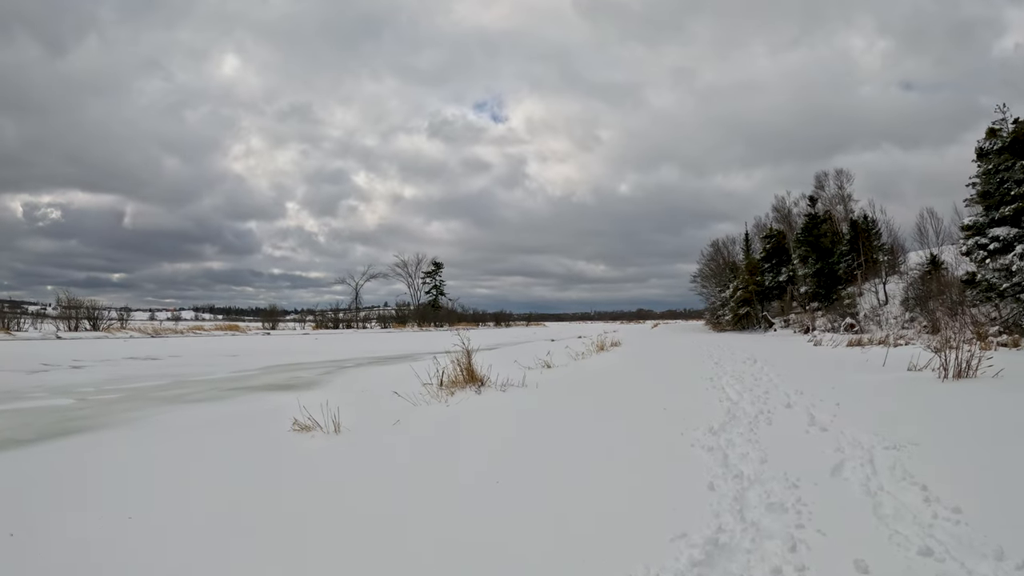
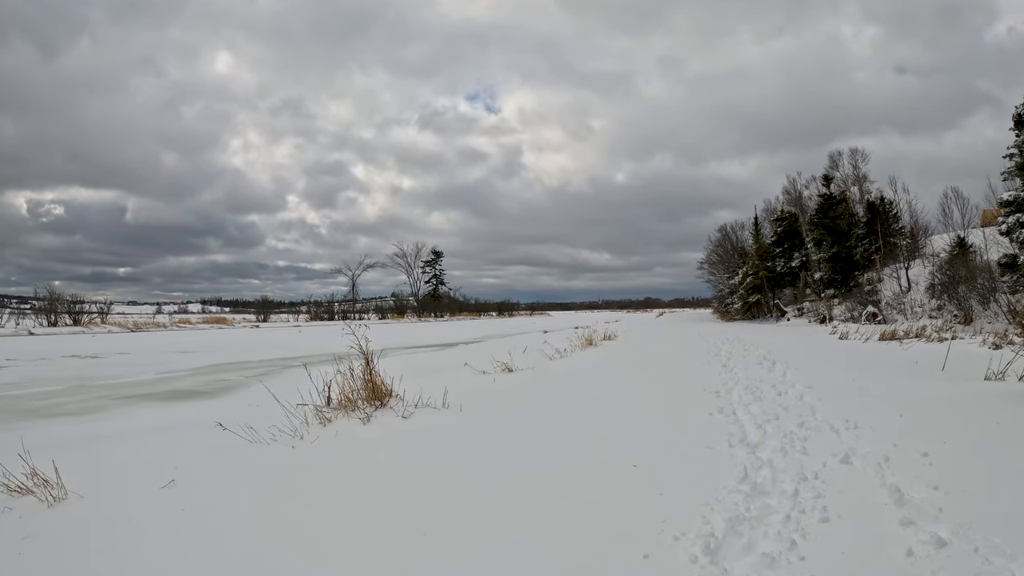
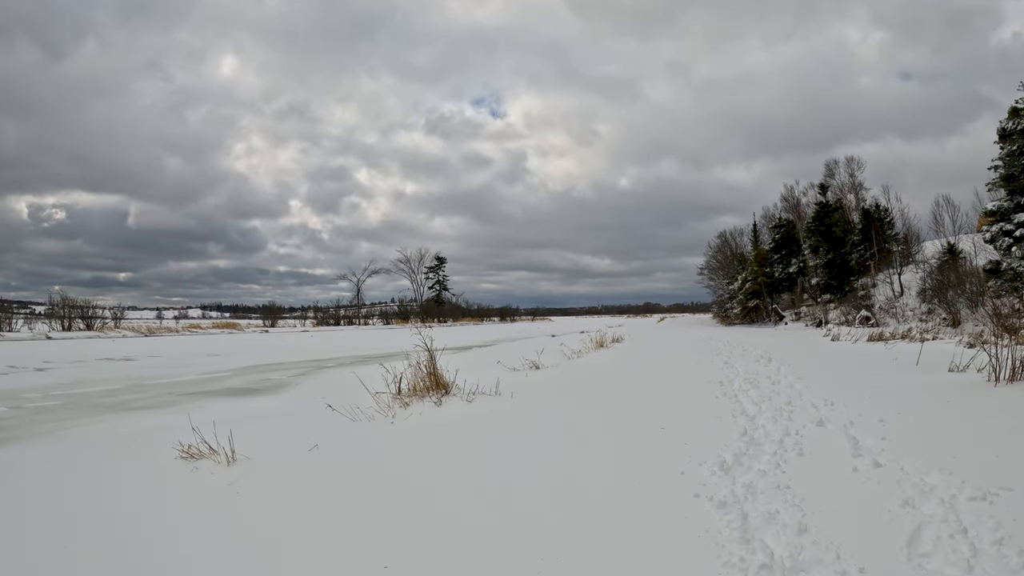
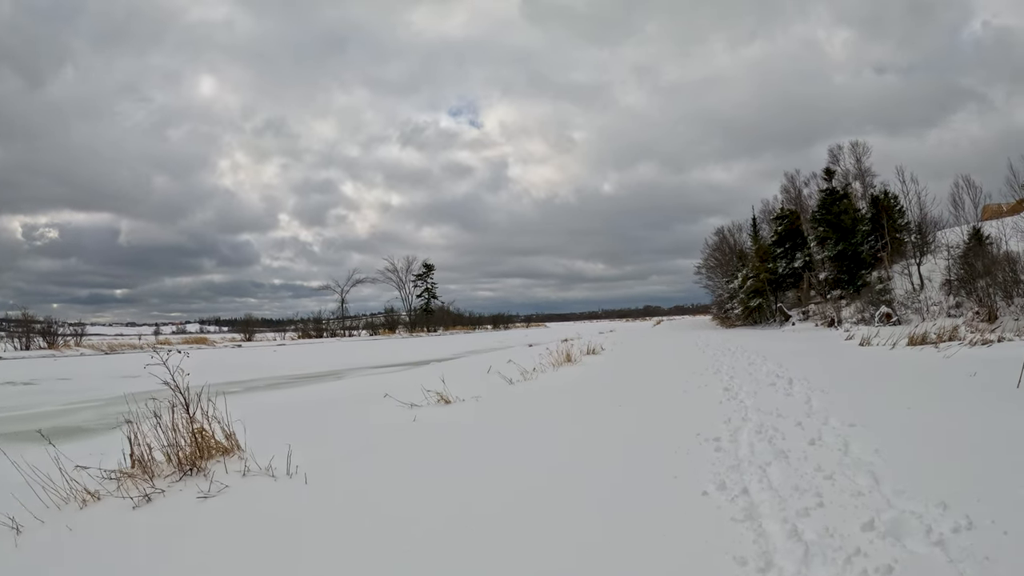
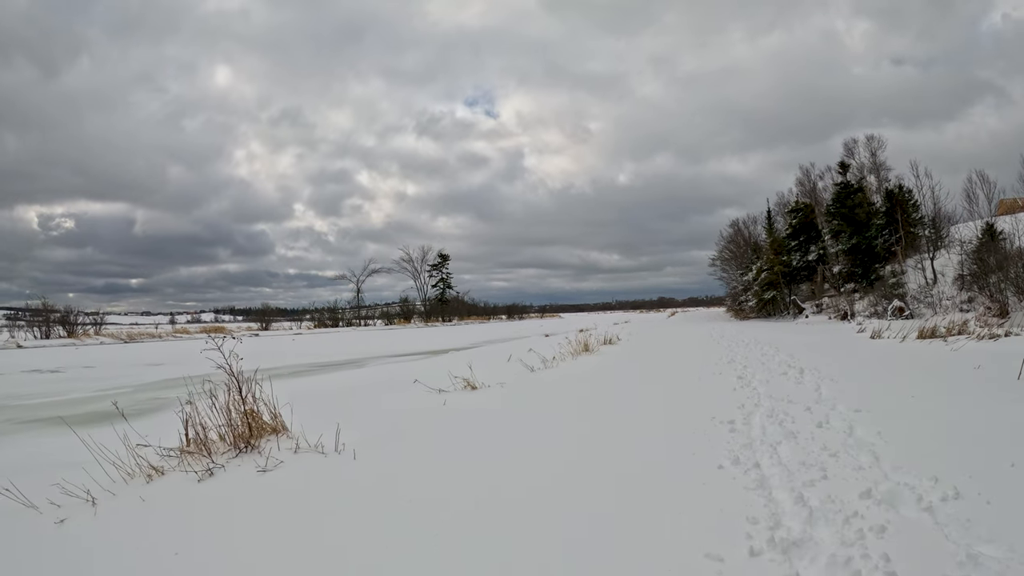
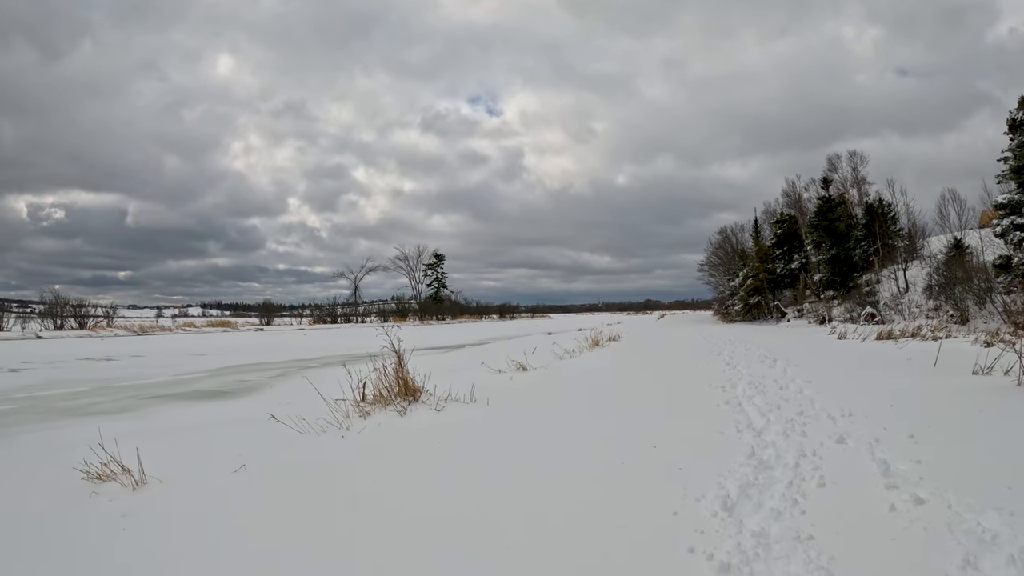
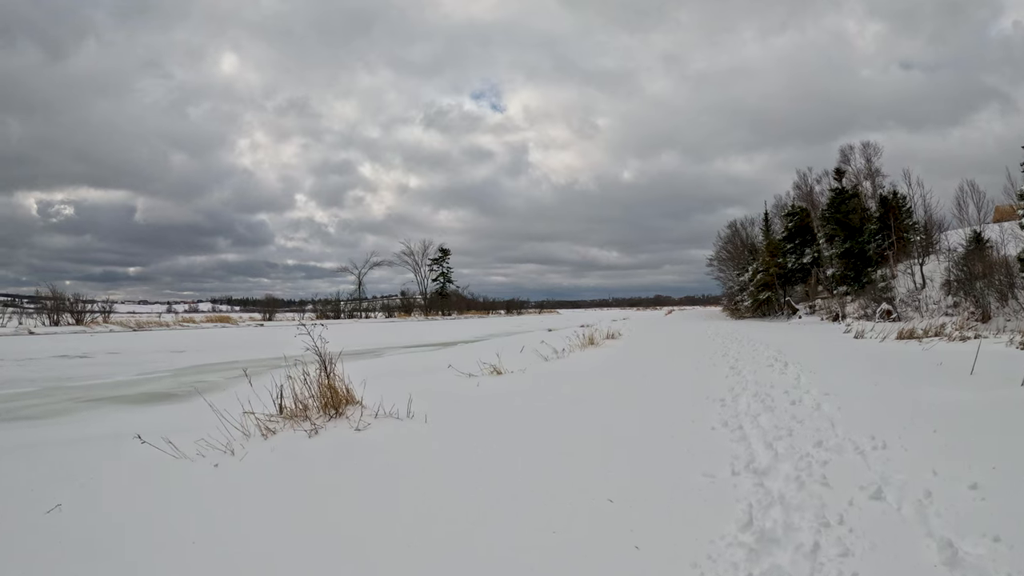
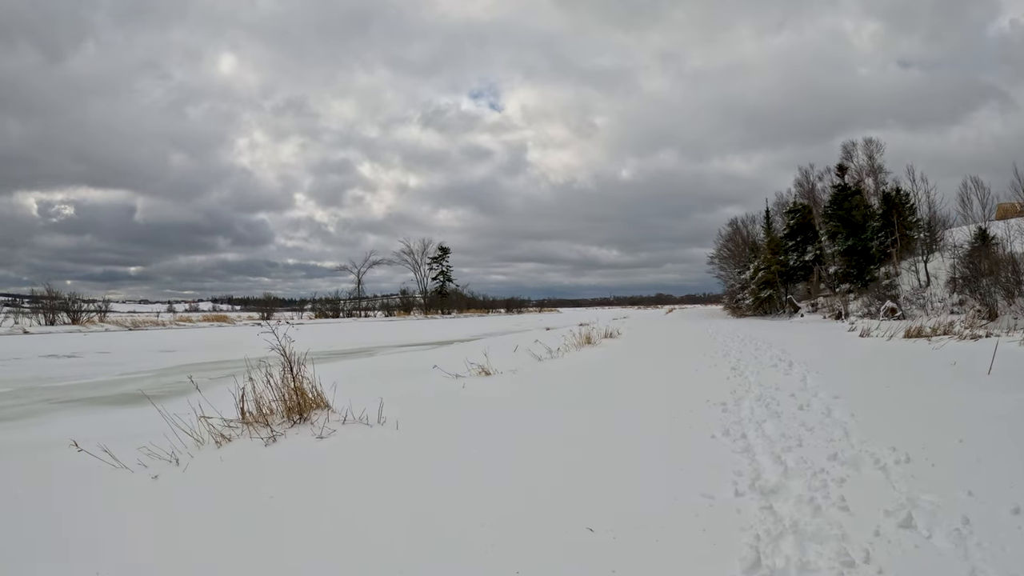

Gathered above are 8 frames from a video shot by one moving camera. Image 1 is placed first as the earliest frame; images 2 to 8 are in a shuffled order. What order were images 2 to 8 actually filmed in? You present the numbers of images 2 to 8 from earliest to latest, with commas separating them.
3, 6, 2, 7, 8, 5, 4
